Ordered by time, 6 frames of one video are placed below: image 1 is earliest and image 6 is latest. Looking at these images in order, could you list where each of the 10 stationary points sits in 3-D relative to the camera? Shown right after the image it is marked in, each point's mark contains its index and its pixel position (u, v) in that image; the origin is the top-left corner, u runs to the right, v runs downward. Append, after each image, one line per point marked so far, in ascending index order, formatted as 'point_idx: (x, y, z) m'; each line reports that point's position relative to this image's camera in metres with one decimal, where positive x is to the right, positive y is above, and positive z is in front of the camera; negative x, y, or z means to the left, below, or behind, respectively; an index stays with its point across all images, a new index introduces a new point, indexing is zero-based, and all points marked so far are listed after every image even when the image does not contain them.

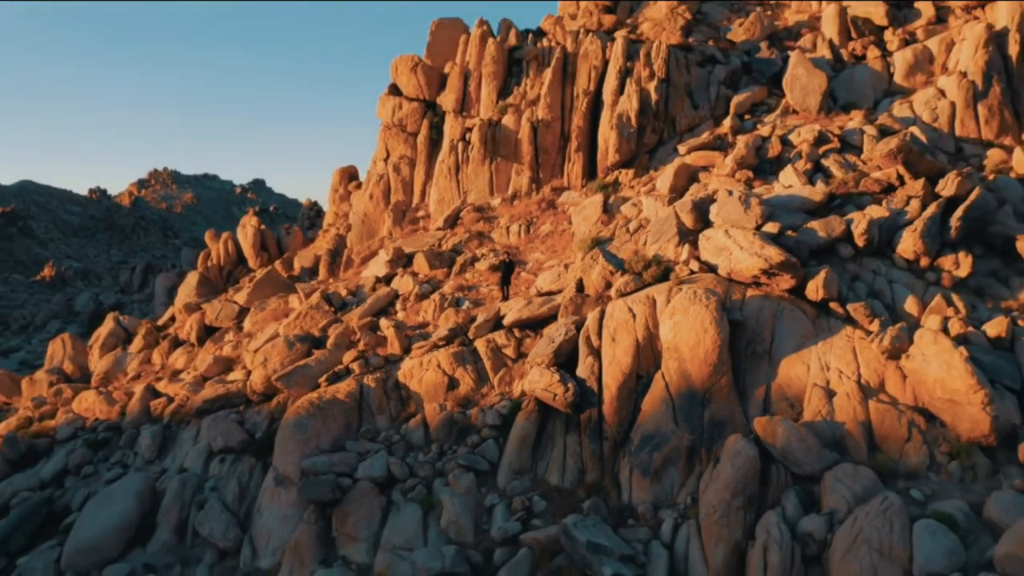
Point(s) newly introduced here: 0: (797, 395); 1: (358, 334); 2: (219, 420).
0: (+5.0, -1.9, +13.9) m
1: (-3.7, -1.1, +19.3) m
2: (-6.7, -3.0, +18.2) m
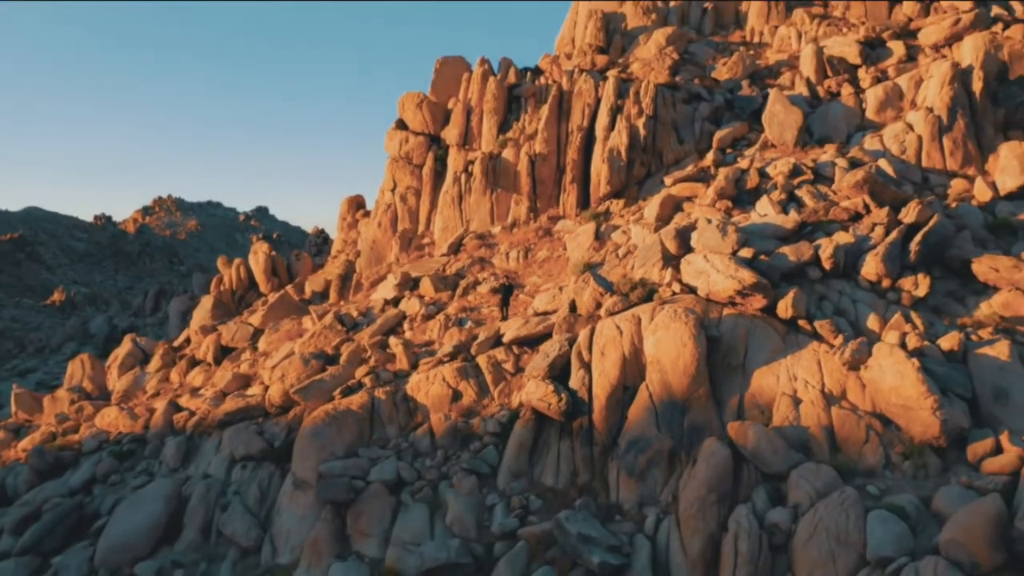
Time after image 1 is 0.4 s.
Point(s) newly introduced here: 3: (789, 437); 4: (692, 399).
0: (+5.0, -2.2, +15.4) m
1: (-3.8, -1.7, +20.9) m
2: (-6.8, -3.6, +19.7) m
3: (+5.2, -2.8, +14.7) m
4: (+3.5, -2.2, +15.6) m
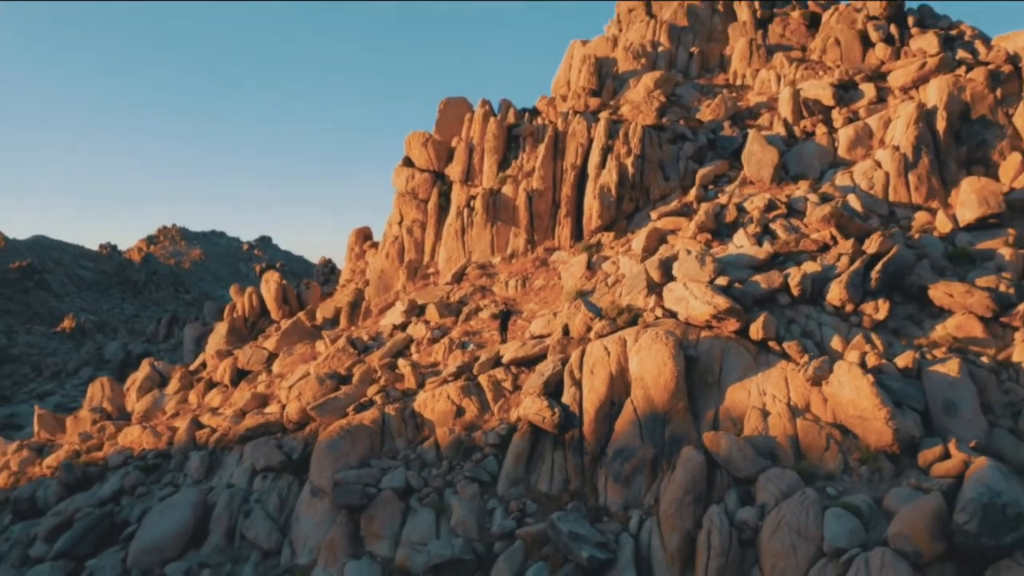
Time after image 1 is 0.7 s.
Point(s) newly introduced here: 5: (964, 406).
0: (+4.9, -2.8, +17.1) m
1: (-3.8, -2.4, +22.6) m
2: (-6.8, -4.2, +21.4) m
3: (+5.1, -3.3, +16.5) m
4: (+3.5, -2.7, +17.3) m
5: (+9.7, -2.5, +17.0) m
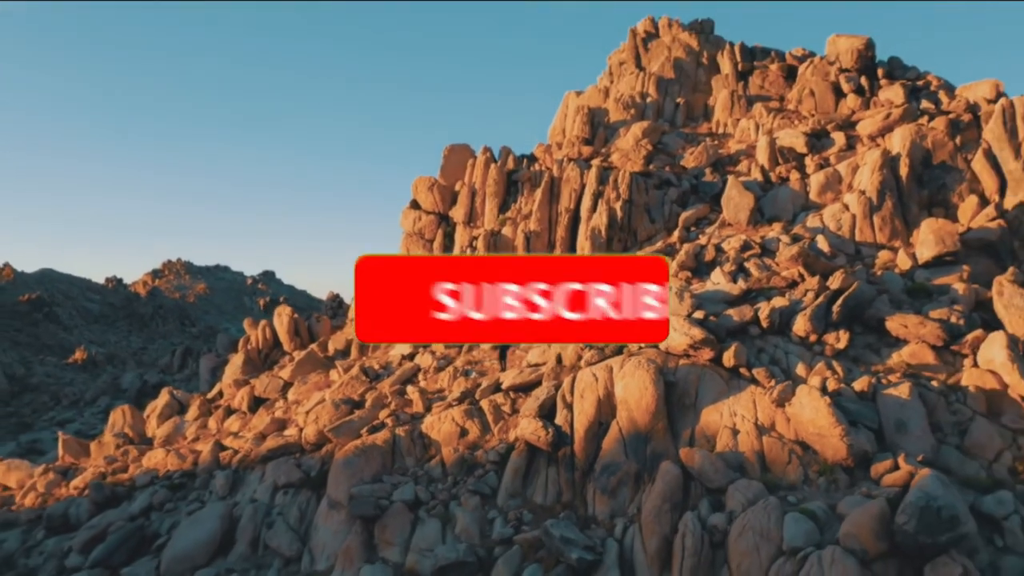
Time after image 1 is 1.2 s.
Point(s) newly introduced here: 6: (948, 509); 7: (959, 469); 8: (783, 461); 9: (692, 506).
0: (+4.9, -3.5, +19.2) m
1: (-3.8, -3.4, +24.8) m
2: (-6.9, -5.2, +23.4) m
3: (+5.1, -4.0, +18.5) m
4: (+3.5, -3.5, +19.4) m
5: (+9.7, -3.3, +19.1) m
6: (+8.8, -4.4, +16.0) m
7: (+10.7, -4.3, +18.8) m
8: (+6.2, -4.0, +18.2) m
9: (+4.1, -4.9, +17.9) m
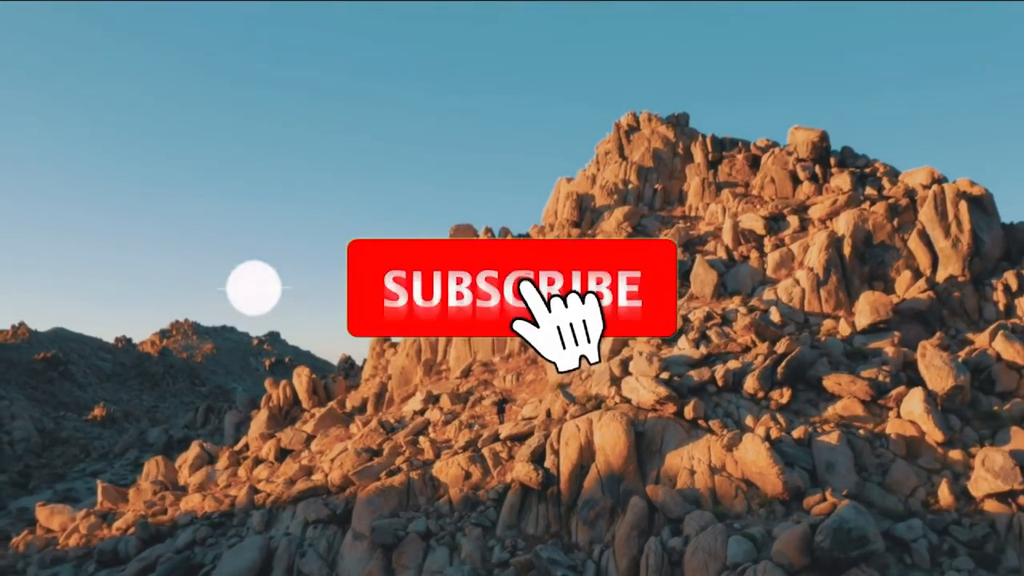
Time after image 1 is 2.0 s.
0: (+4.8, -5.5, +23.2) m
1: (-3.9, -5.8, +28.7) m
2: (-7.0, -7.4, +27.3) m
3: (+5.0, -5.9, +22.5) m
4: (+3.4, -5.5, +23.4) m
5: (+9.6, -5.2, +23.1) m
6: (+8.7, -6.1, +19.9) m
7: (+10.6, -6.2, +22.7) m
8: (+6.1, -5.8, +22.2) m
9: (+4.0, -6.8, +21.8) m
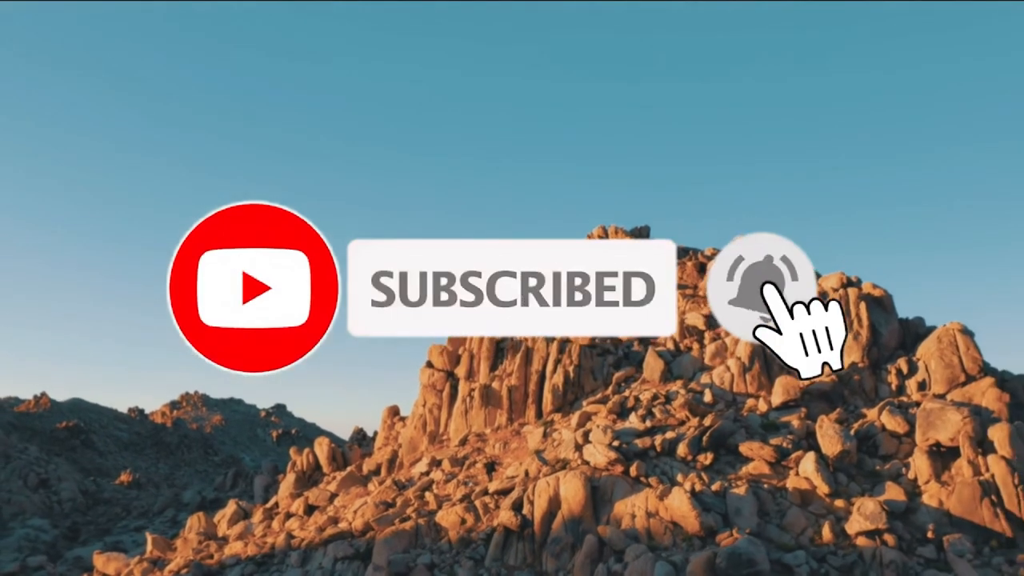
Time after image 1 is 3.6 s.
0: (+4.2, -8.9, +30.5) m
1: (-4.5, -9.6, +36.0) m
2: (-7.5, -11.1, +34.4) m
3: (+4.4, -9.3, +29.8) m
4: (+2.8, -8.9, +30.7) m
5: (+9.0, -8.6, +30.4) m
6: (+8.1, -9.2, +27.2) m
7: (+10.0, -9.6, +29.9) m
8: (+5.5, -9.2, +29.4) m
9: (+3.4, -10.0, +29.0) m
